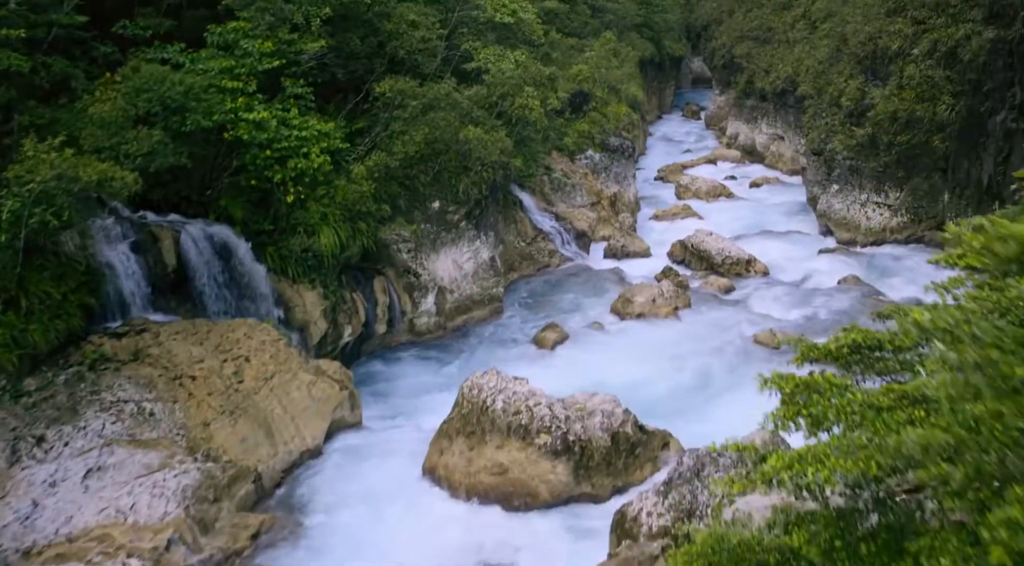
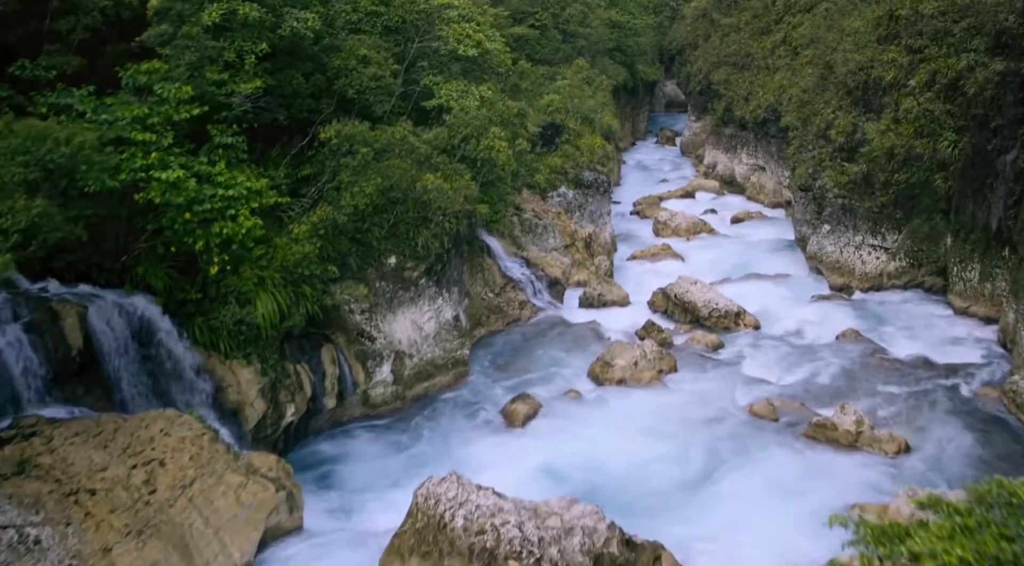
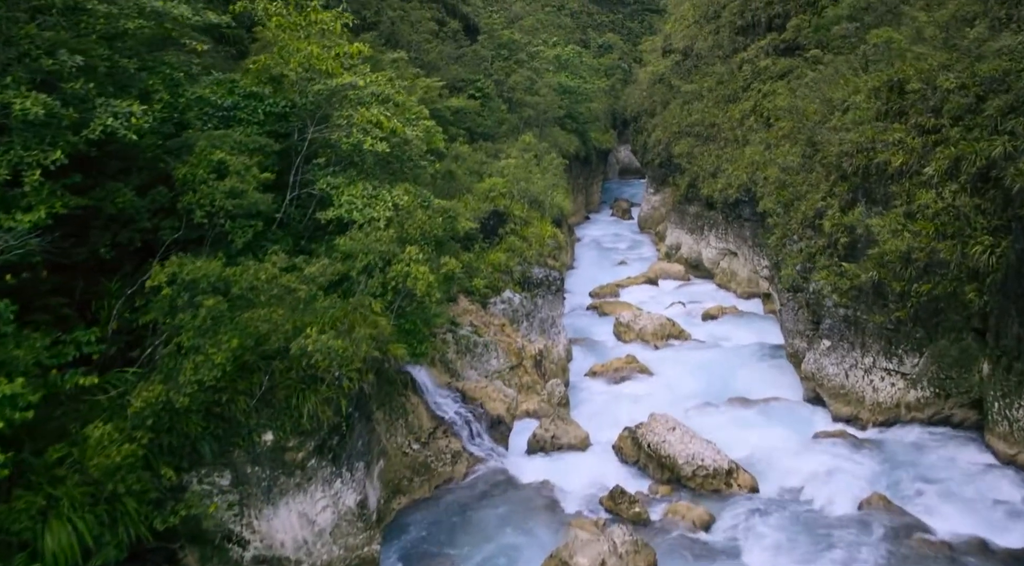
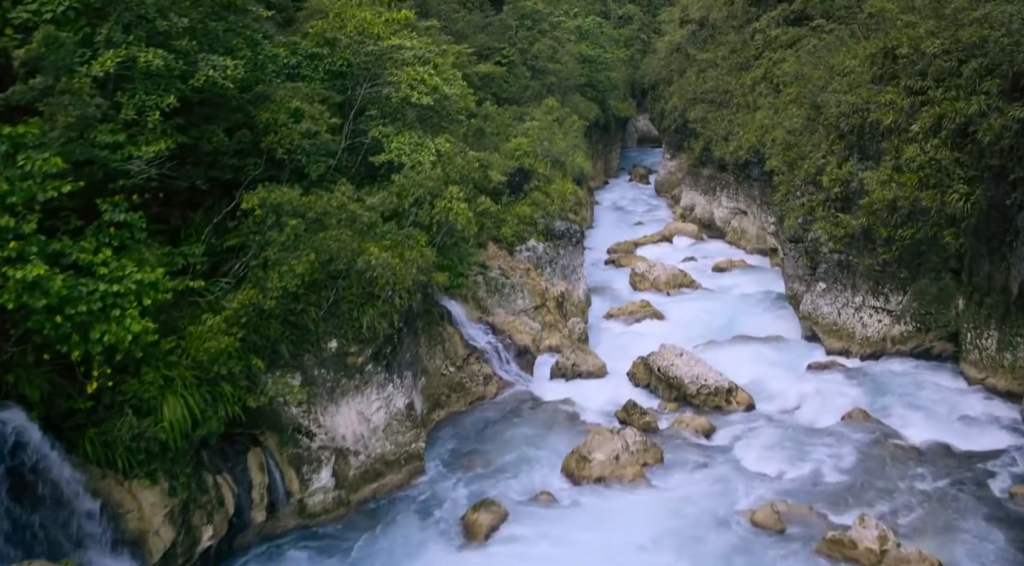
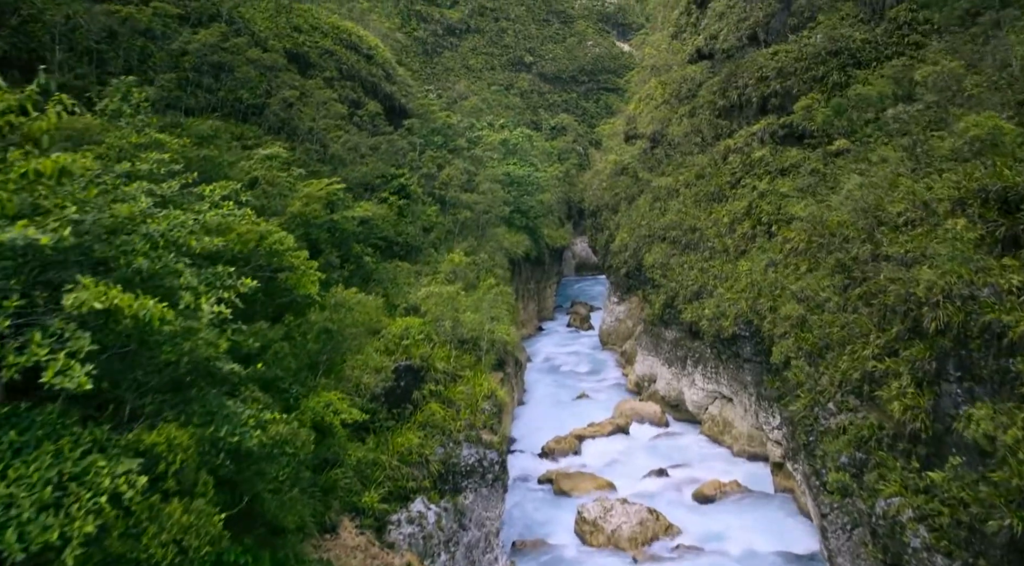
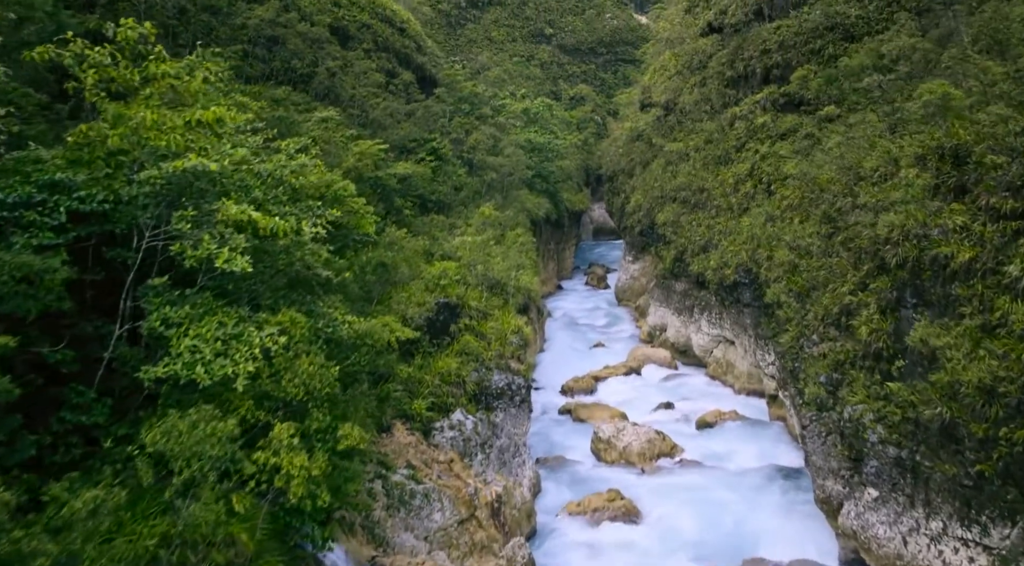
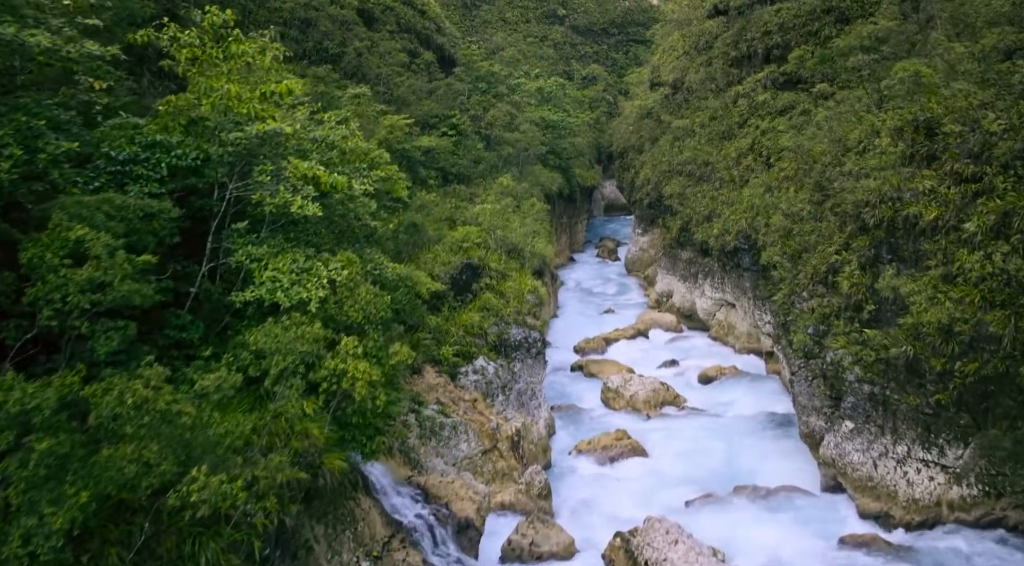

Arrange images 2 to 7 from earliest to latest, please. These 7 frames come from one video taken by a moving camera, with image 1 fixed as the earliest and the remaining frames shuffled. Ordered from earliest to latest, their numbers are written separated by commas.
2, 4, 3, 7, 6, 5
